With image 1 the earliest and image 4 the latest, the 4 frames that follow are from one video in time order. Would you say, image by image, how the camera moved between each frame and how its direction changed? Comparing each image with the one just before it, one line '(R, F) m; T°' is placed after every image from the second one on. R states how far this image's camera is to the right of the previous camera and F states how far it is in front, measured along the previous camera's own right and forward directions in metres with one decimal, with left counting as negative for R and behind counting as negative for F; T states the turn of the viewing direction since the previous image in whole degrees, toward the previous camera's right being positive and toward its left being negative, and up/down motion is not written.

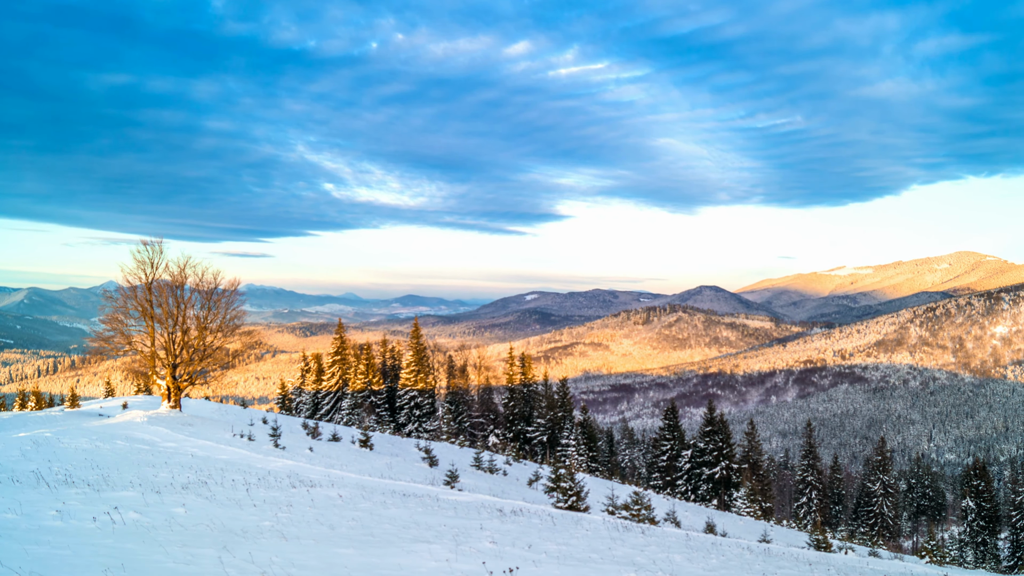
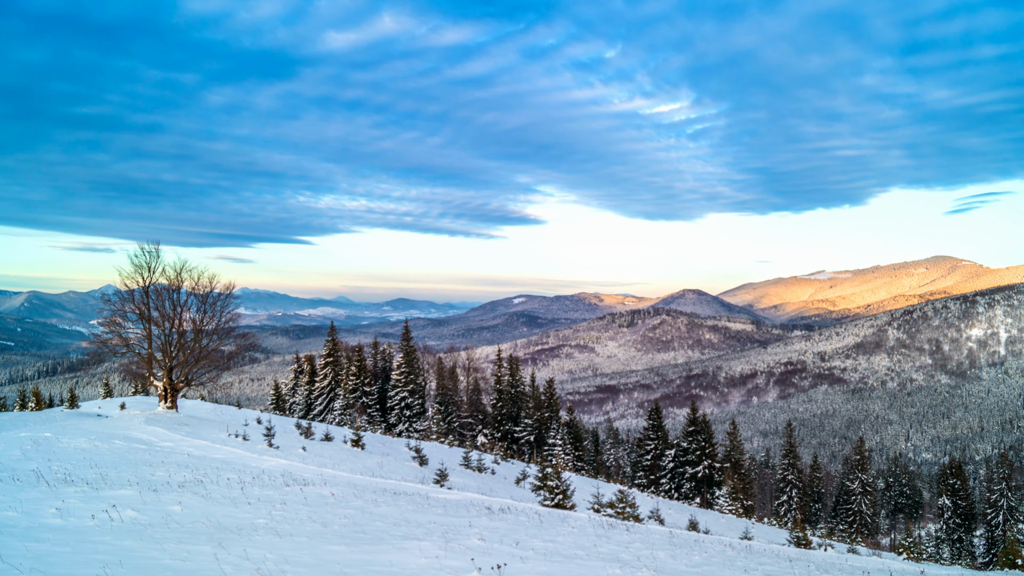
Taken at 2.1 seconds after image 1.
(+0.6, -0.5) m; 0°
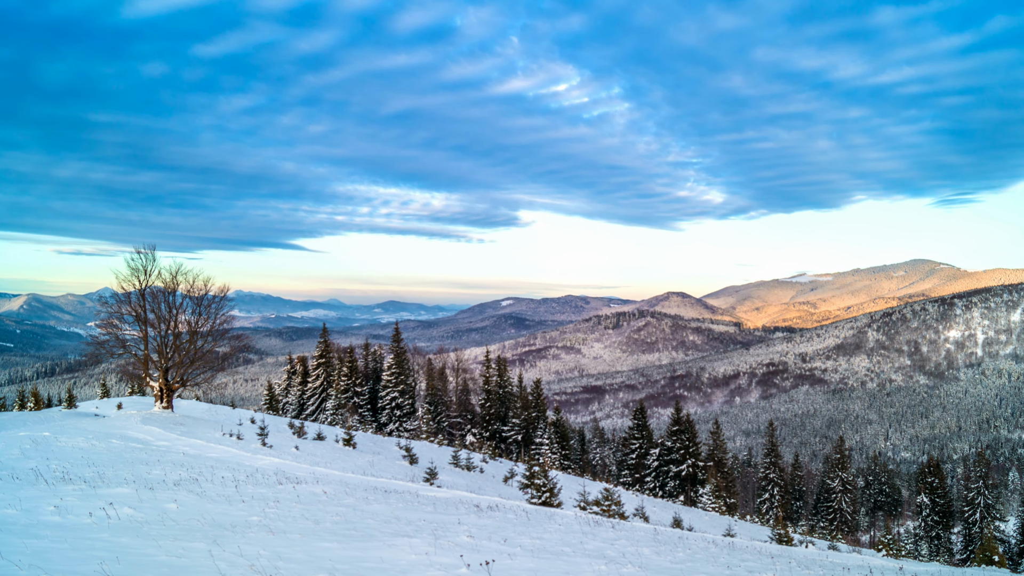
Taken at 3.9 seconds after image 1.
(+0.6, -0.5) m; 0°
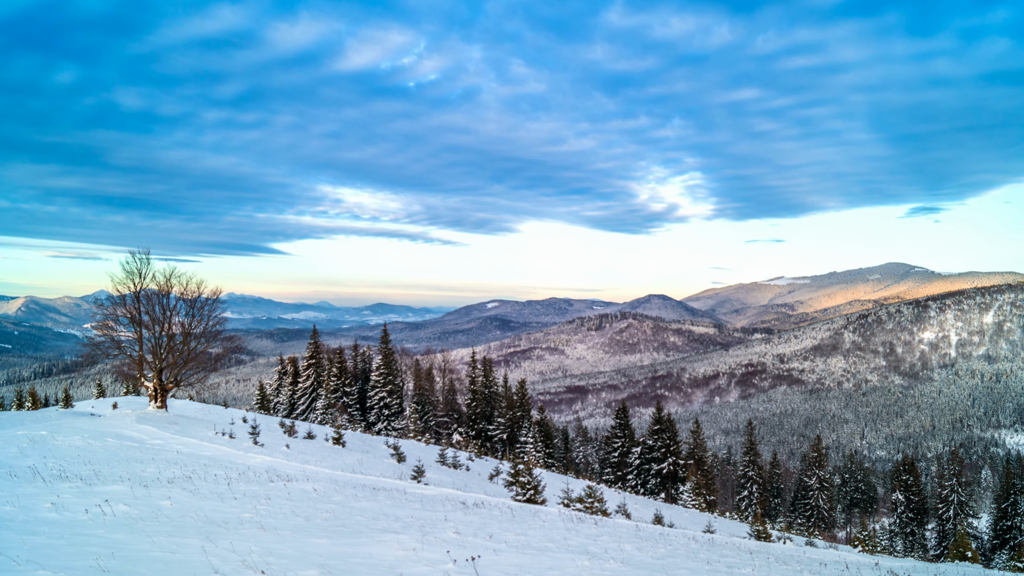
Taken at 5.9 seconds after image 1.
(+0.7, -0.6) m; 0°
